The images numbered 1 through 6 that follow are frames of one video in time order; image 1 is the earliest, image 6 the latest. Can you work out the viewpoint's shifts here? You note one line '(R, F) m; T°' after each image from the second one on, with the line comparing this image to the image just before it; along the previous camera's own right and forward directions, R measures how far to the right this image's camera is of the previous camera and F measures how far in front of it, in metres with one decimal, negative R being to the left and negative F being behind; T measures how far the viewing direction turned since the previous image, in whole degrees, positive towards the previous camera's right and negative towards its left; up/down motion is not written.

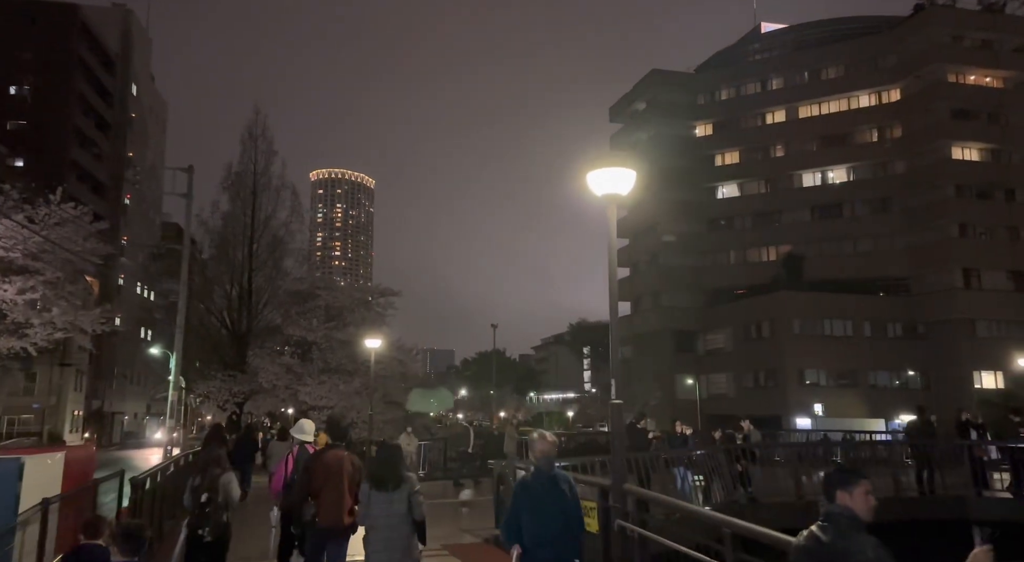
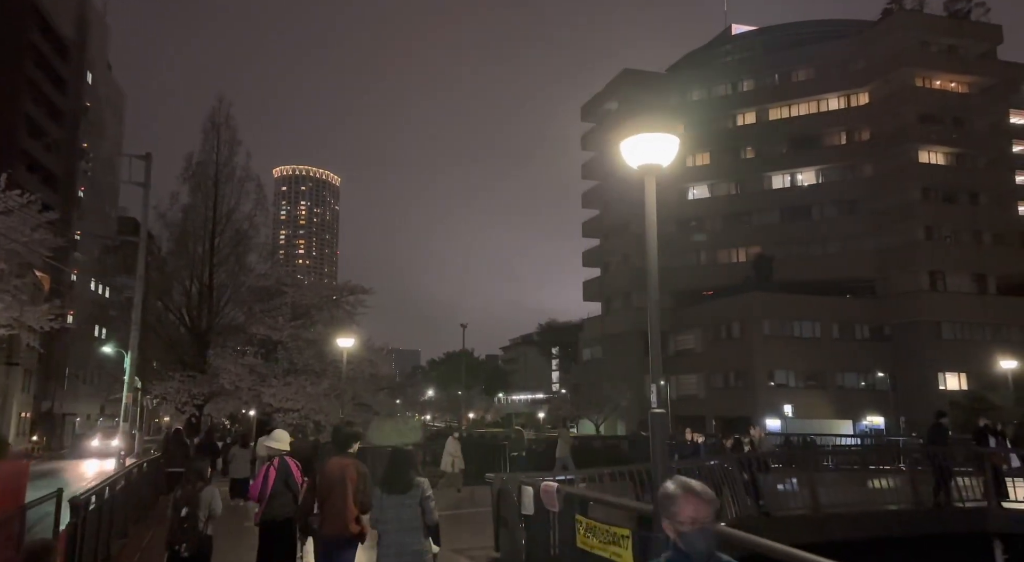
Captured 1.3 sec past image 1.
(-0.3, +0.8) m; +3°
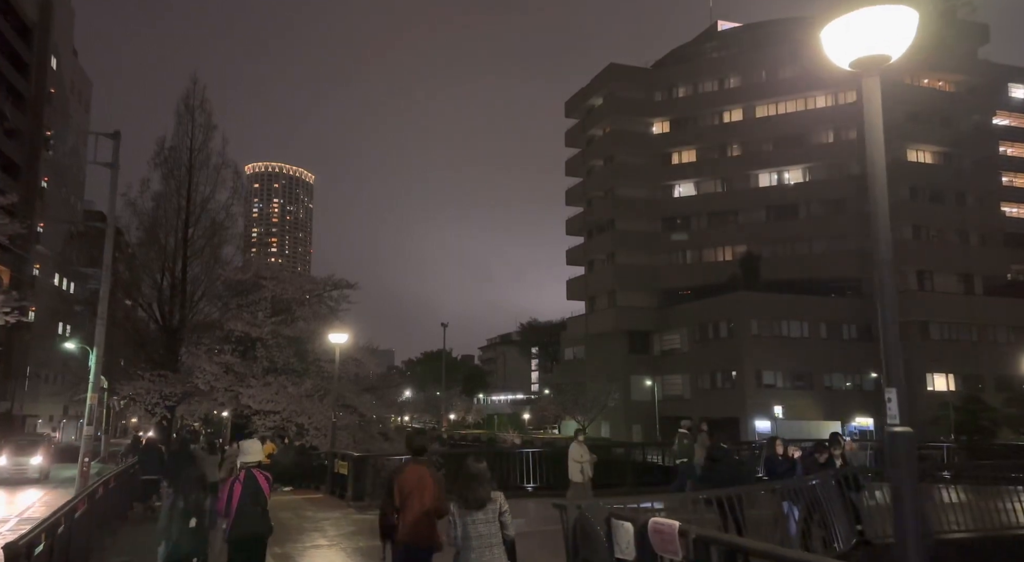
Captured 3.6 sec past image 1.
(-0.7, +1.5) m; +2°
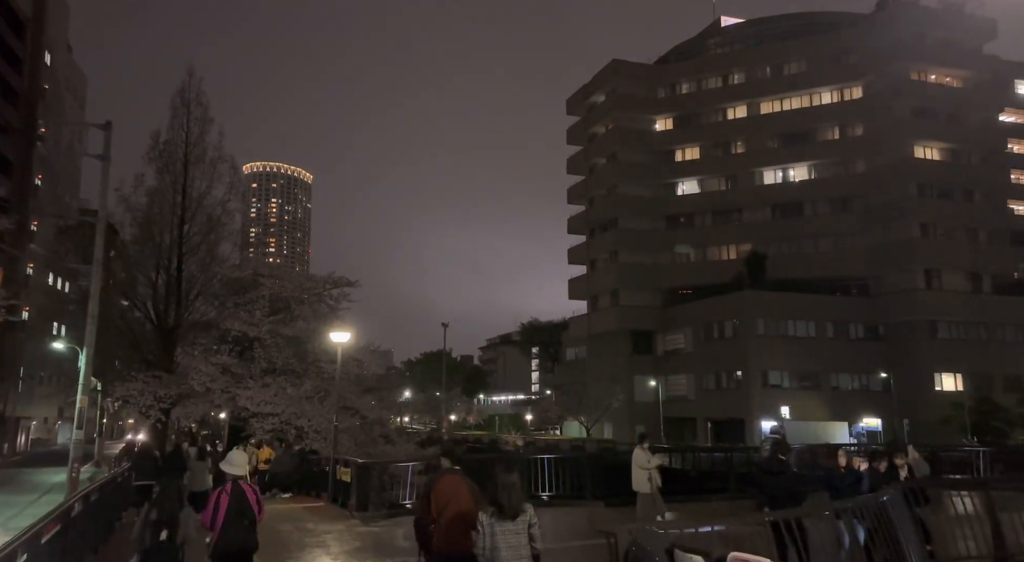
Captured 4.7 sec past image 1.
(-0.2, +0.8) m; 0°
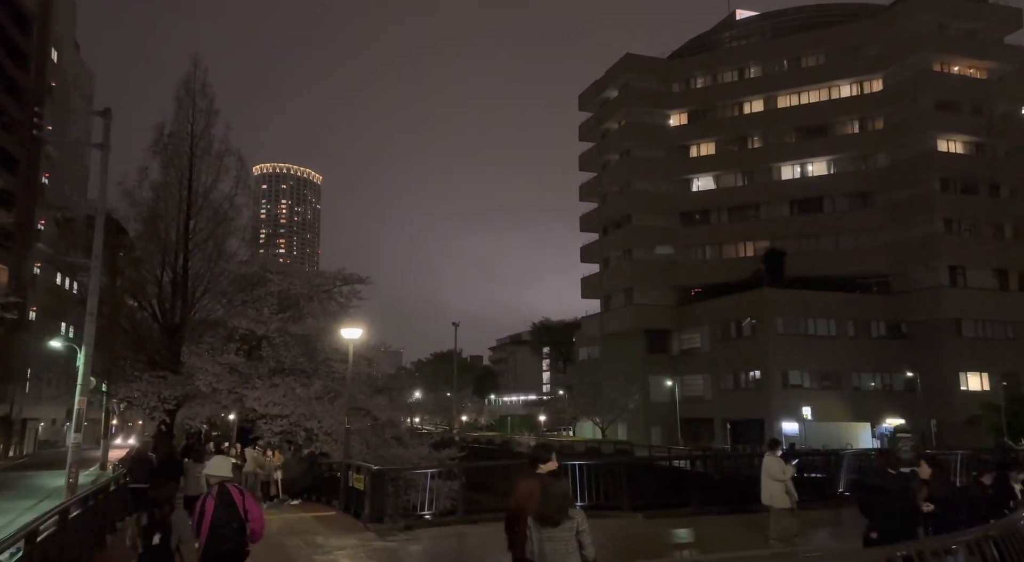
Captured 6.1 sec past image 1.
(-0.3, +1.0) m; -1°
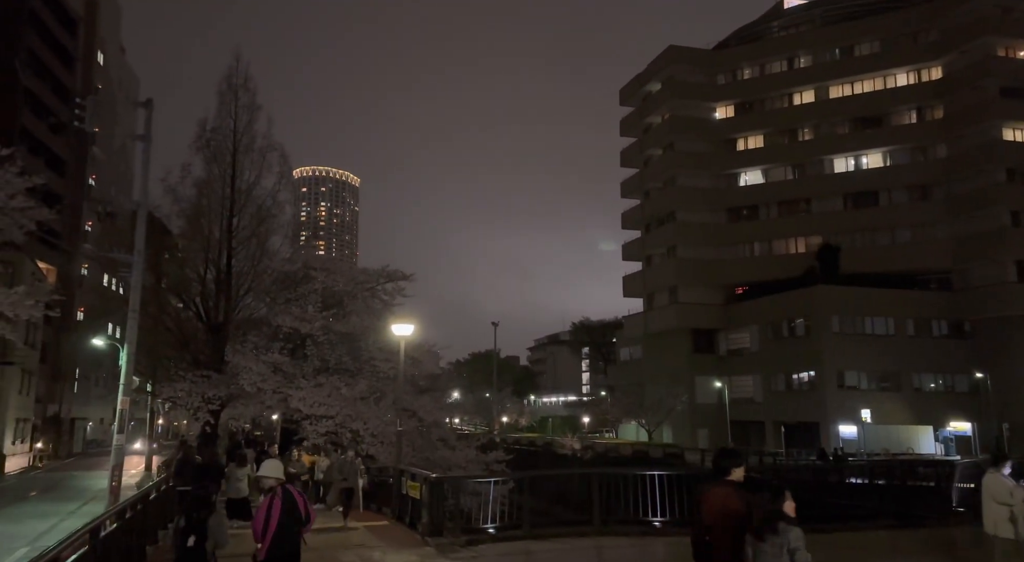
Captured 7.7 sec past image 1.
(-0.4, +1.0) m; -3°
